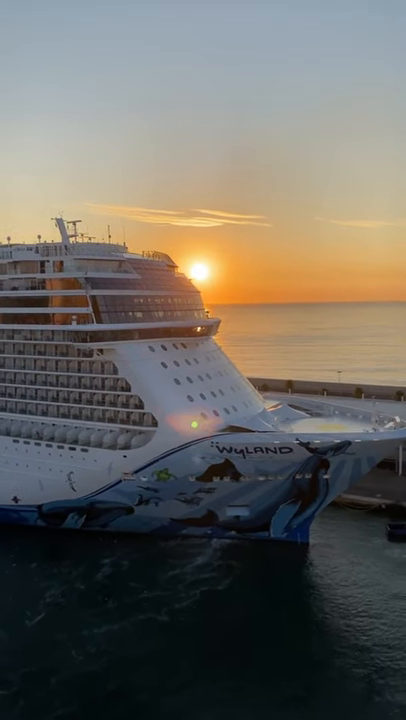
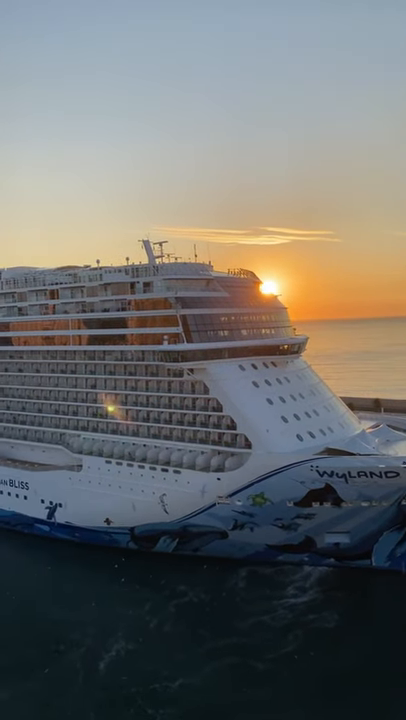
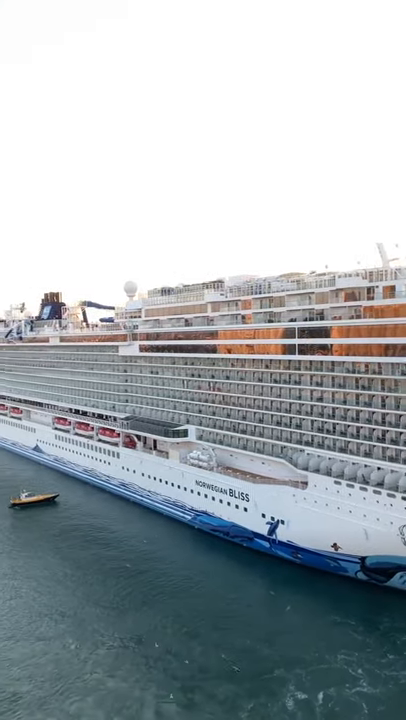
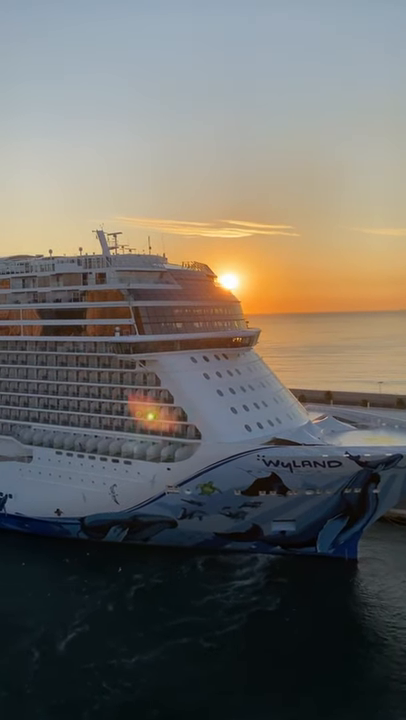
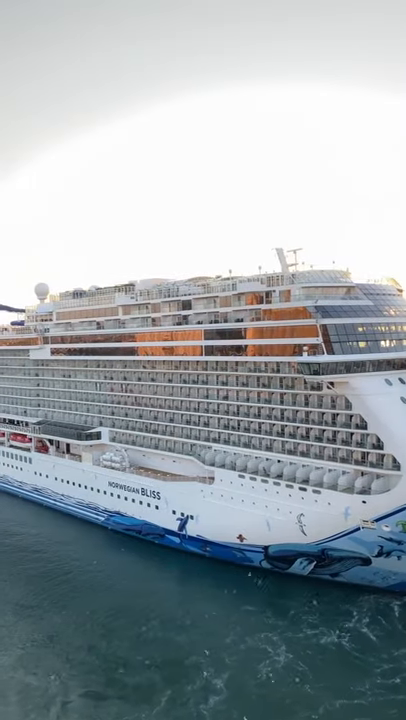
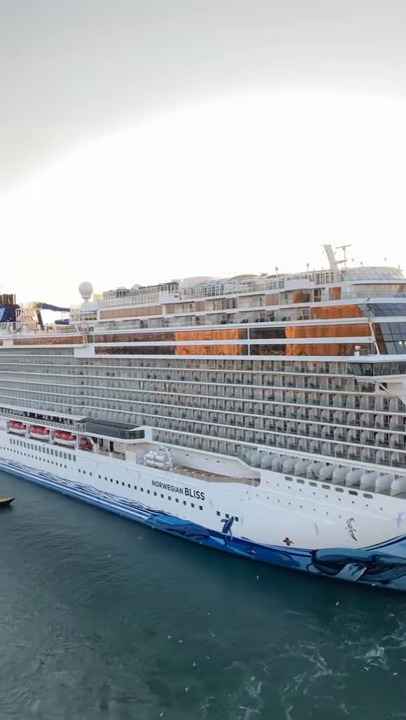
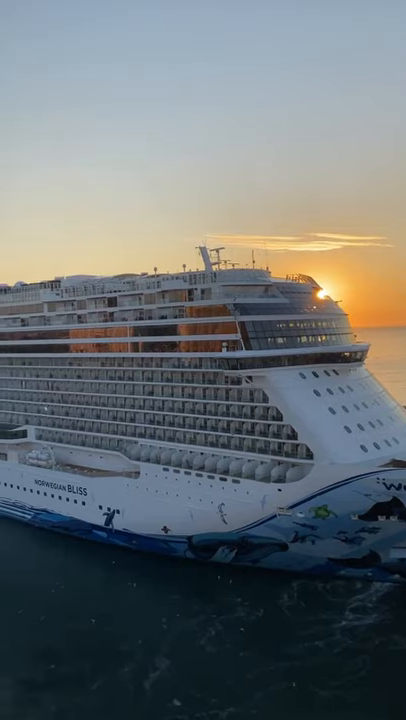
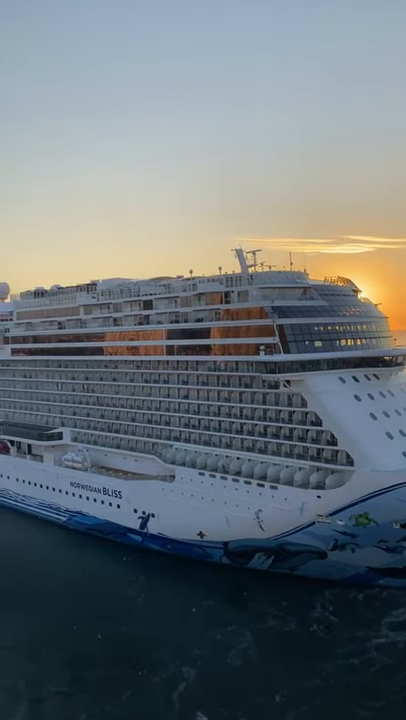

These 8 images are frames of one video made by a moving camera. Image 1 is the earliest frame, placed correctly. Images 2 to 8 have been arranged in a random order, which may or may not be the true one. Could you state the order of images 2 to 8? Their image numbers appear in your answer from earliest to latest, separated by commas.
4, 2, 7, 8, 5, 6, 3
